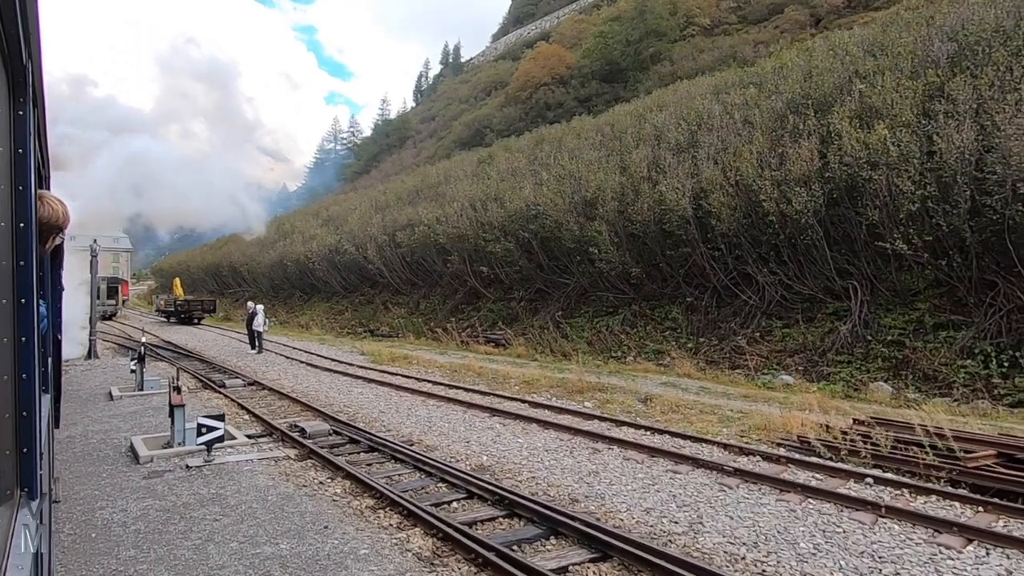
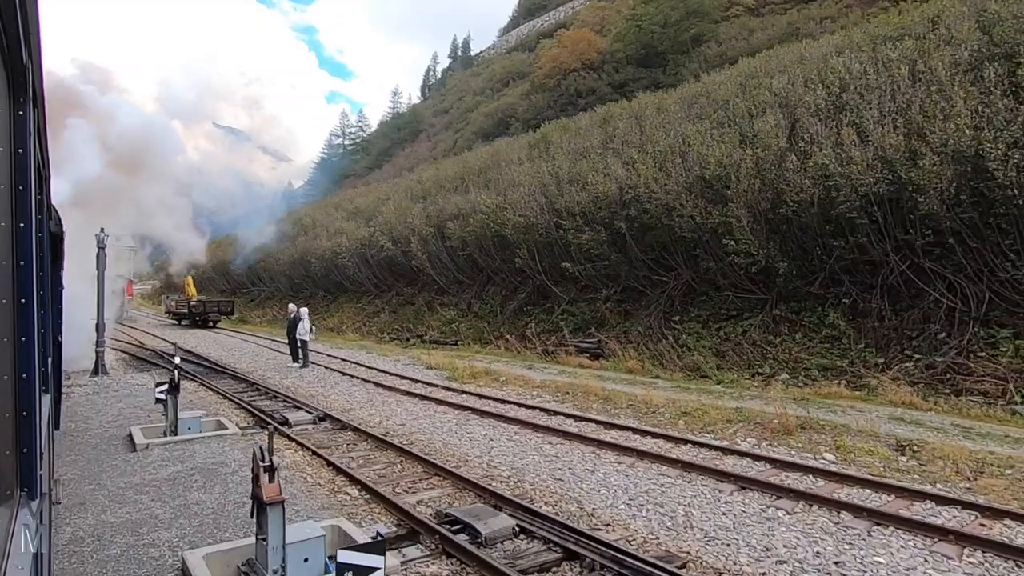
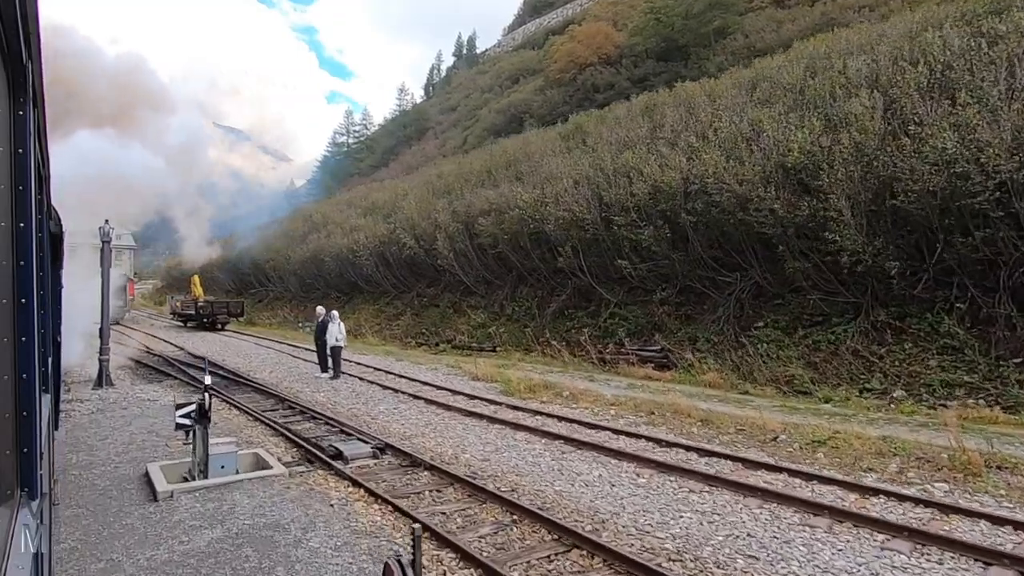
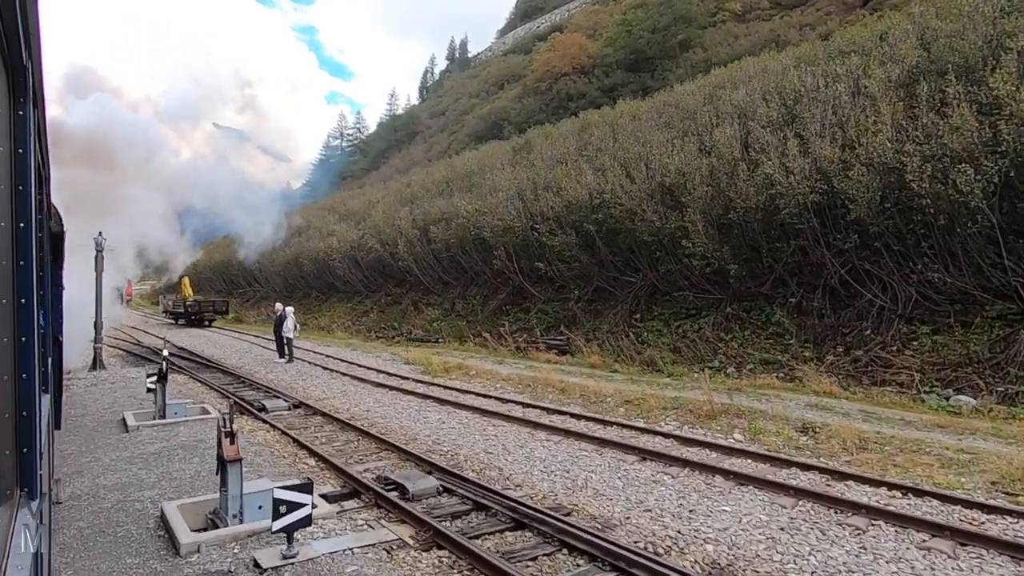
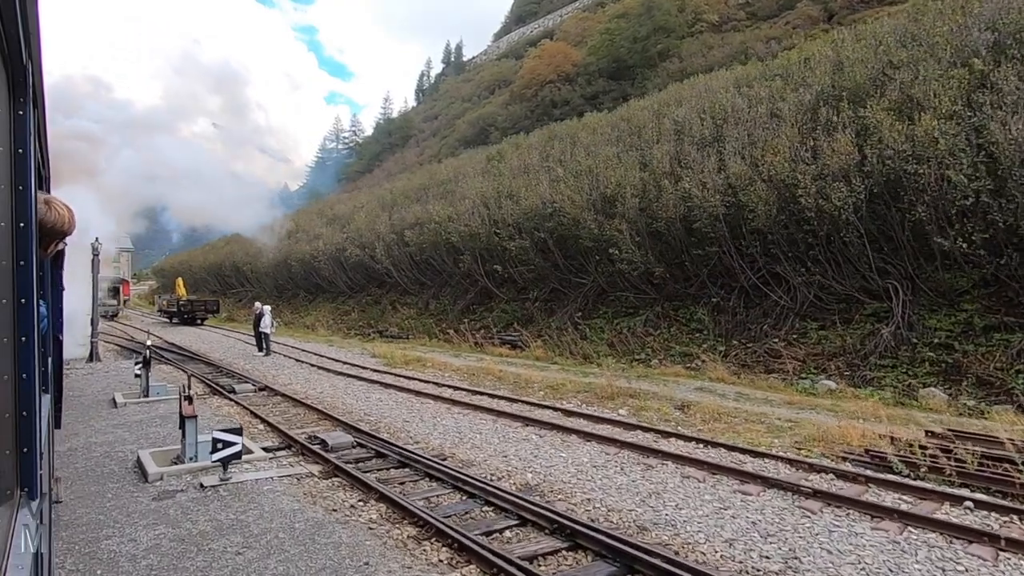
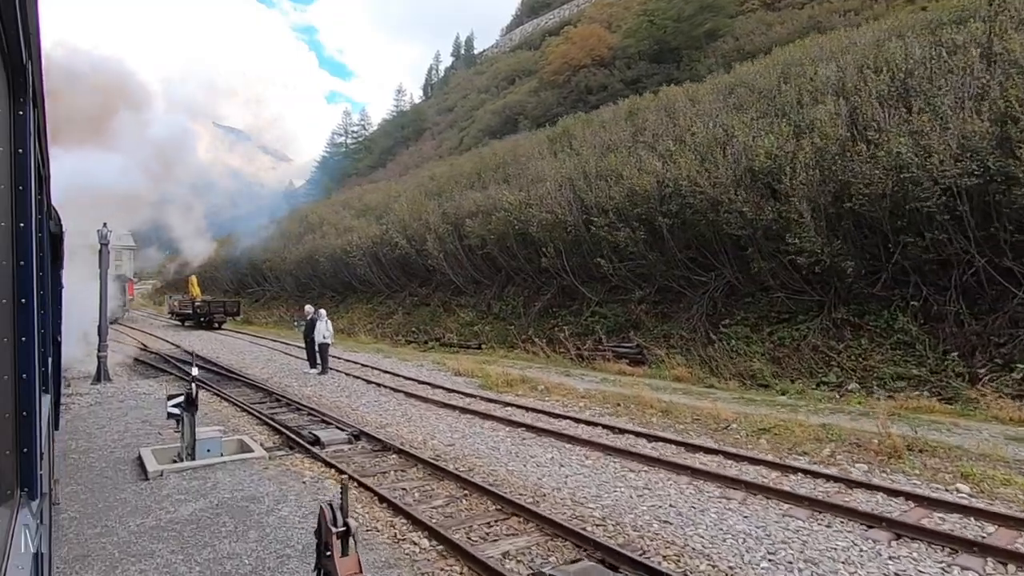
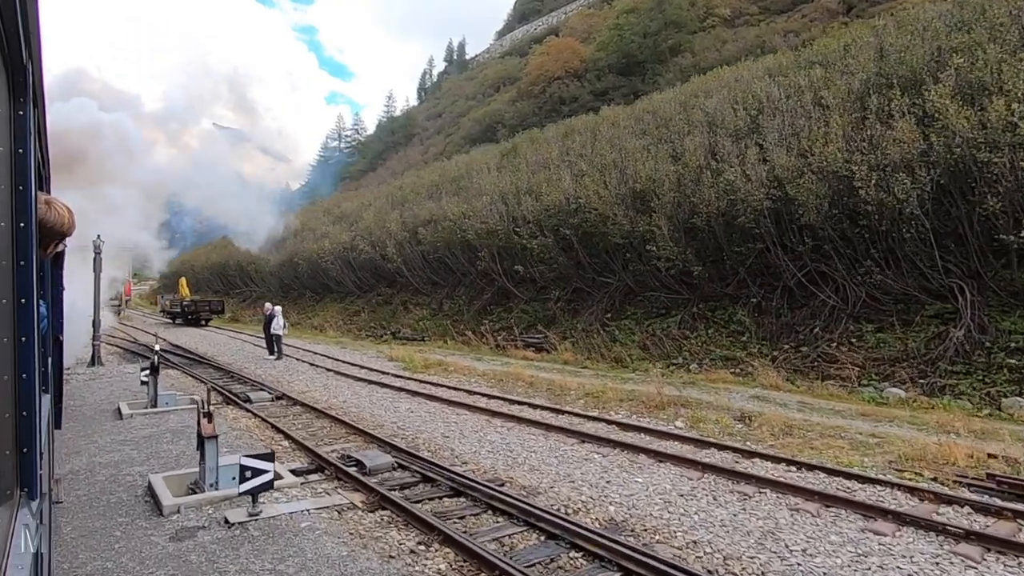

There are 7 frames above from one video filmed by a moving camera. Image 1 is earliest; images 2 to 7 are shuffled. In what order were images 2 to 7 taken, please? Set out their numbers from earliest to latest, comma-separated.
5, 7, 4, 2, 6, 3
